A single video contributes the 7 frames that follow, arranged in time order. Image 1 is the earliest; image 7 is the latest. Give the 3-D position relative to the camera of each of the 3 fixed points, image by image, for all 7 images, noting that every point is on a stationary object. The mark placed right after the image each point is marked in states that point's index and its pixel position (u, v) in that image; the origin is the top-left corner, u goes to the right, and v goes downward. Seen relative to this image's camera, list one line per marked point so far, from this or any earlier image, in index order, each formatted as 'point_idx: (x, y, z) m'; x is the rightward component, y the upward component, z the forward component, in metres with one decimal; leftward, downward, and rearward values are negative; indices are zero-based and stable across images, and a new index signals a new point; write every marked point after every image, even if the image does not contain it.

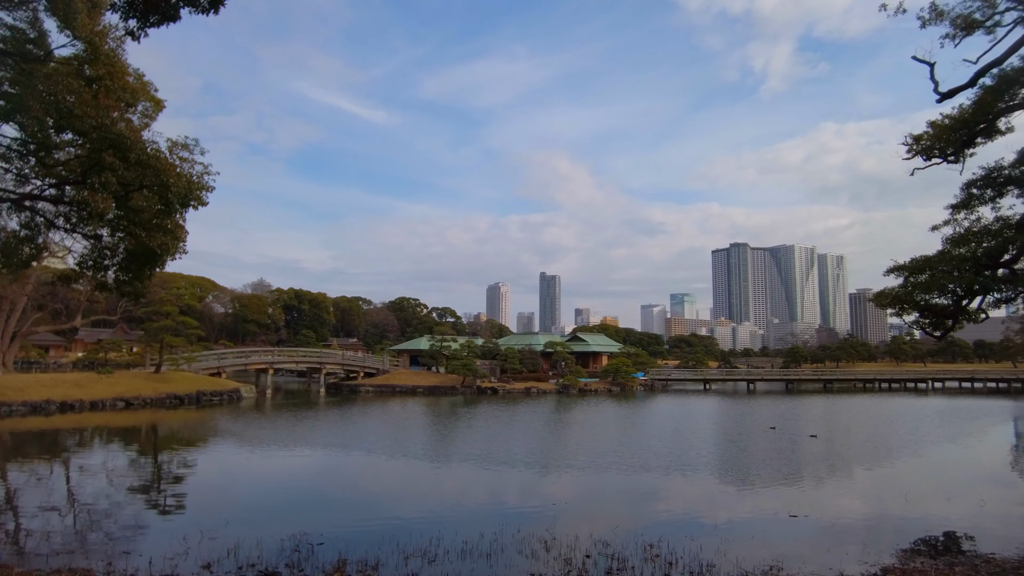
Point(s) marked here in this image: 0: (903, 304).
0: (+6.0, -0.3, +9.2) m
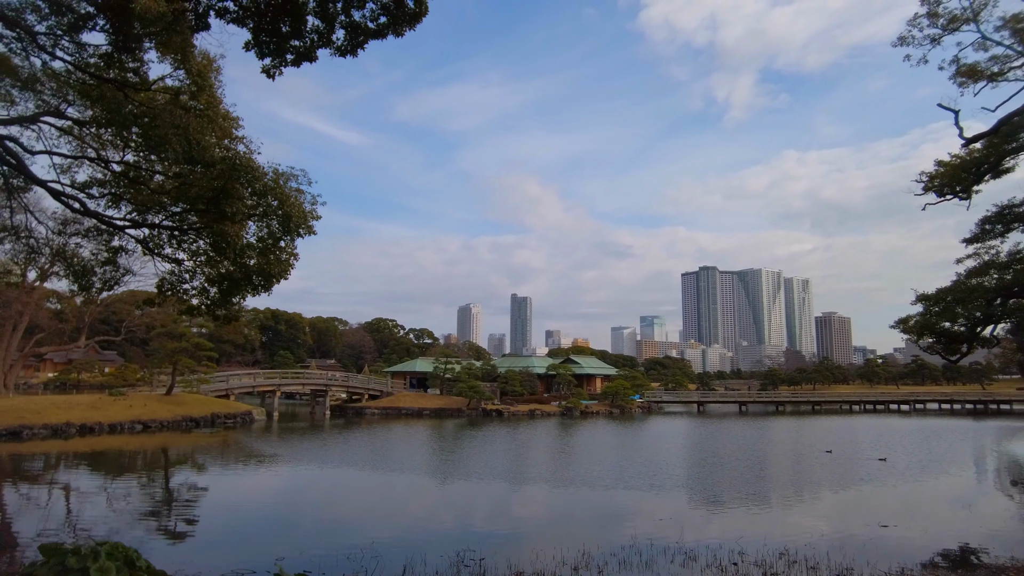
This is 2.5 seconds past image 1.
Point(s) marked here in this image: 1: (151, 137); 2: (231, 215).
0: (+6.8, -0.7, +9.9) m
1: (-3.3, +1.4, +5.8) m
2: (-2.7, +0.7, +5.8) m
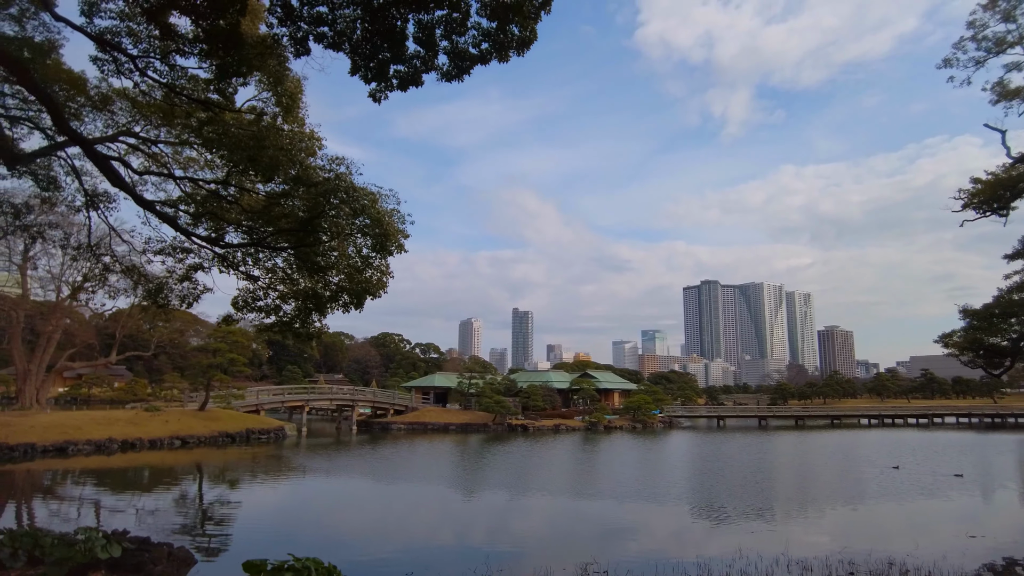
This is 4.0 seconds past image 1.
0: (+7.6, -1.0, +10.0) m
1: (-2.4, +1.3, +5.9) m
2: (-1.8, +0.6, +5.9) m
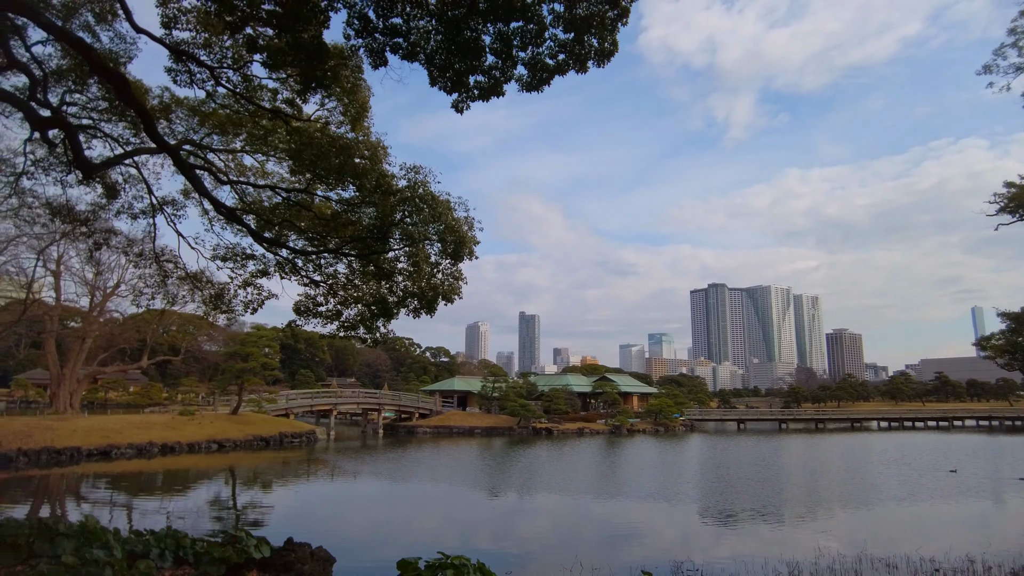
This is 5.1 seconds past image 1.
0: (+8.3, -1.0, +10.0) m
1: (-1.8, +1.2, +6.0) m
2: (-1.1, +0.5, +6.0) m
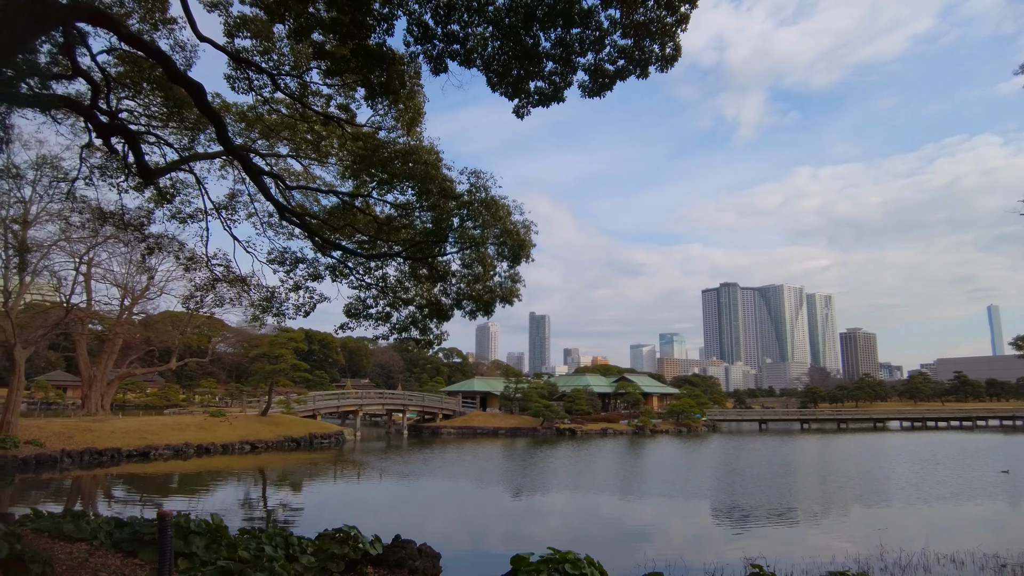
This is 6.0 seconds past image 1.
0: (+8.9, -1.0, +10.0) m
1: (-1.2, +1.2, +6.1) m
2: (-0.6, +0.5, +6.1) m
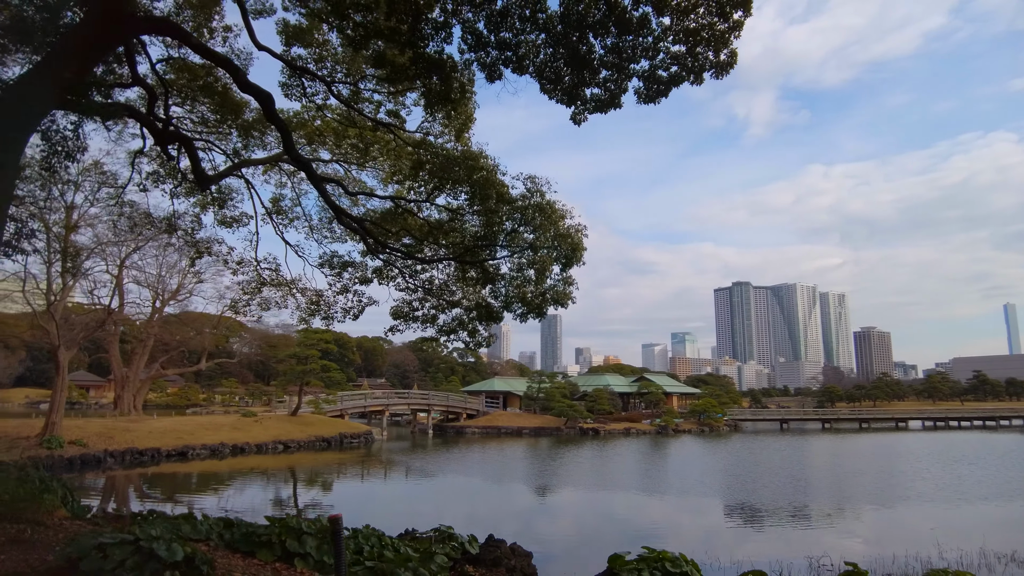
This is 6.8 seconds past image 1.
0: (+9.5, -1.0, +10.0) m
1: (-0.7, +1.1, +6.2) m
2: (0.0, +0.4, +6.2) m
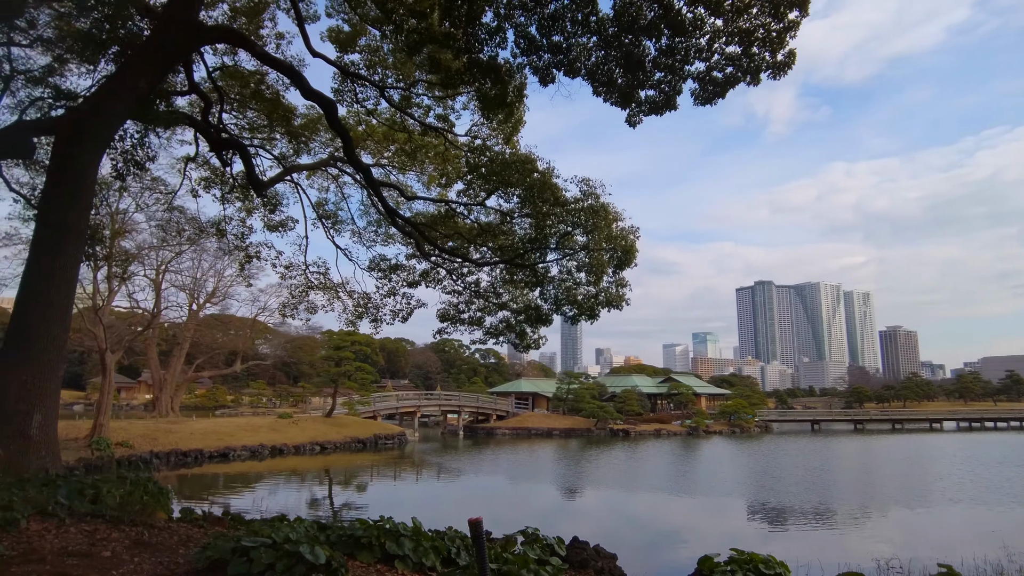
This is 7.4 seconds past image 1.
0: (+10.2, -1.0, +9.7) m
1: (-0.1, +1.1, +6.3) m
2: (+0.5, +0.4, +6.2) m
